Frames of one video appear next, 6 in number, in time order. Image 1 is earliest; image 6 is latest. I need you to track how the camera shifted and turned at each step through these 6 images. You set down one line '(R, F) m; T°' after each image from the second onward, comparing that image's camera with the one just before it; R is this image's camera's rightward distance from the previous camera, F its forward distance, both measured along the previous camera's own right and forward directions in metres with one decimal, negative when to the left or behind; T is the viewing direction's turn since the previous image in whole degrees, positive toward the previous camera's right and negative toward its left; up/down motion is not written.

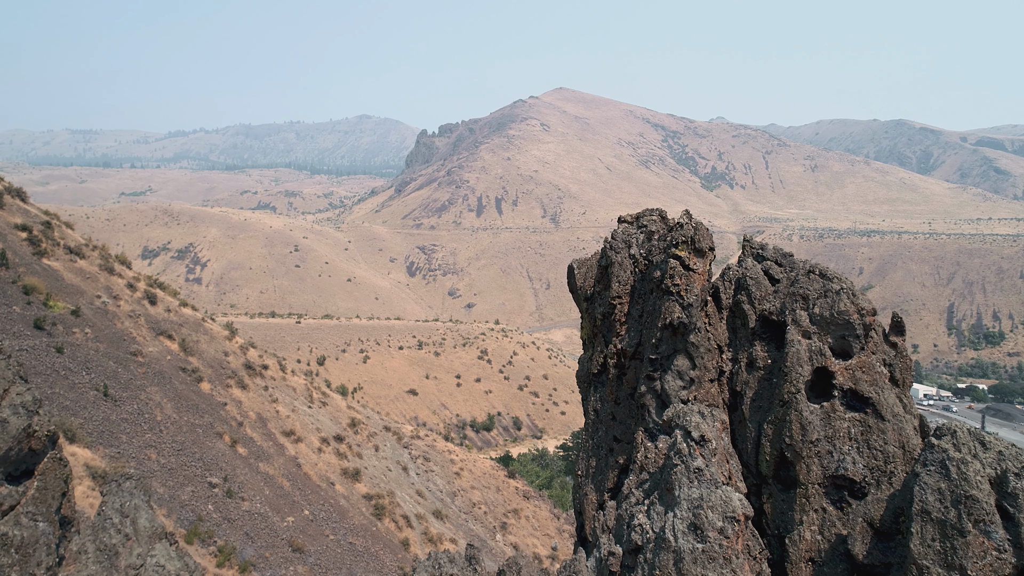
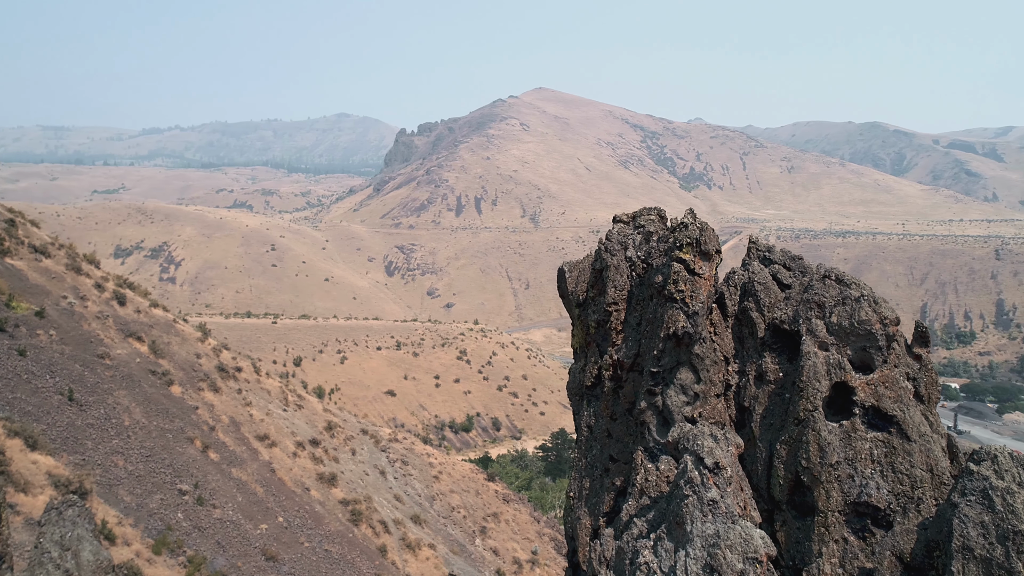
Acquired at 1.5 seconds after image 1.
(-0.1, +0.9) m; +2°
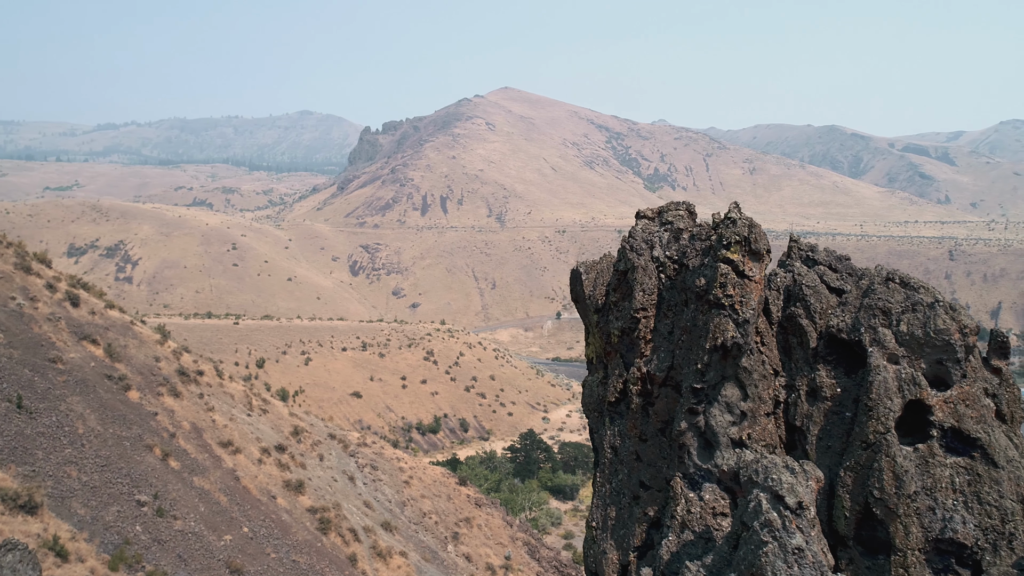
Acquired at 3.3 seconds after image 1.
(-0.7, +1.2) m; +3°
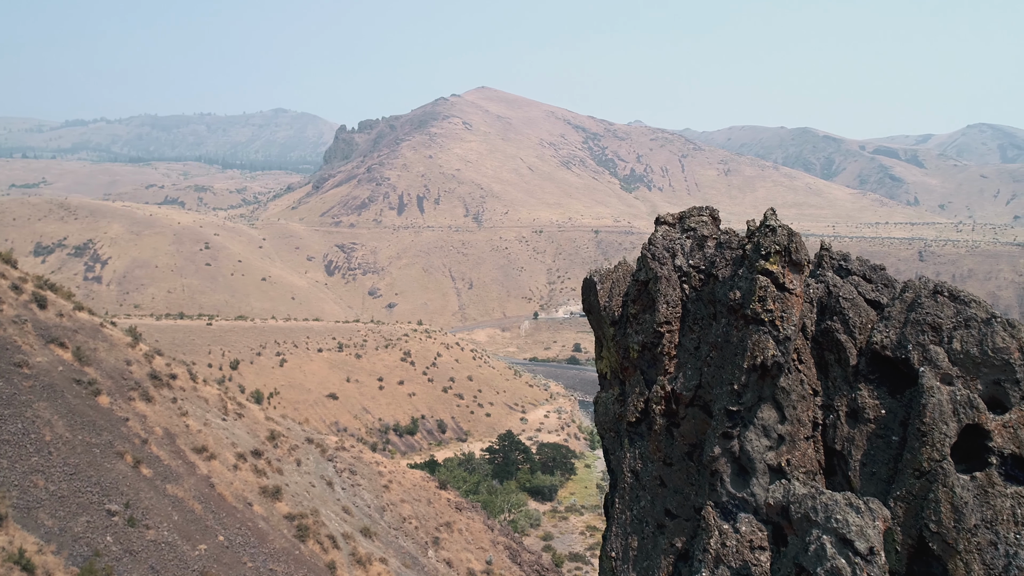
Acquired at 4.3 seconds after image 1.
(-0.4, +0.7) m; +2°
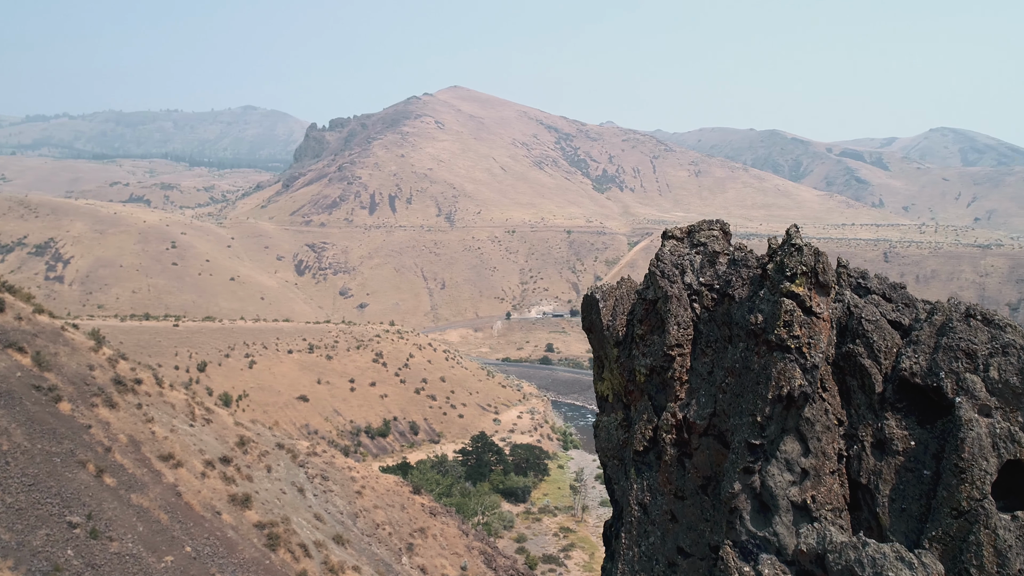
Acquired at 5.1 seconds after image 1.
(-0.3, +0.6) m; +2°
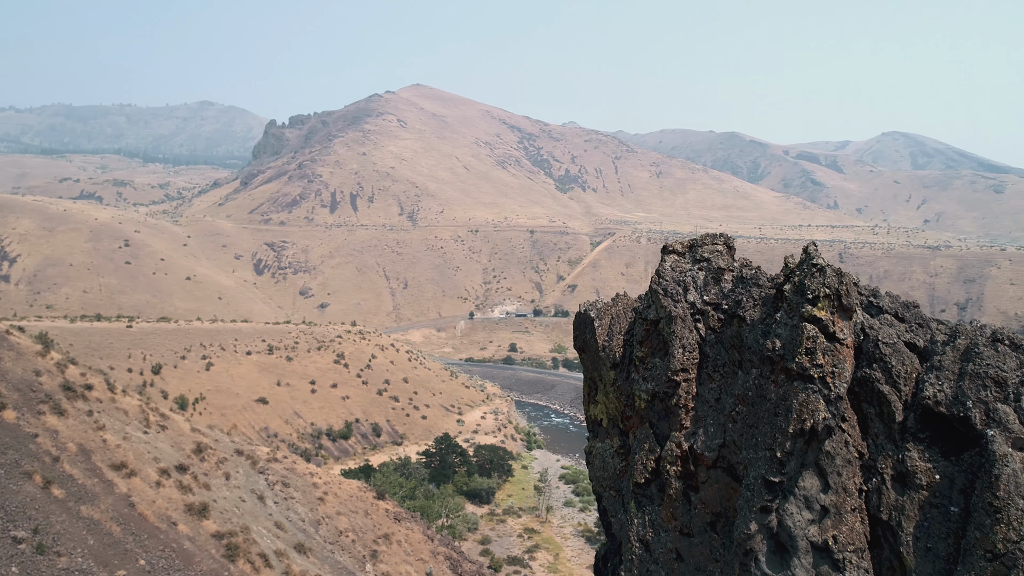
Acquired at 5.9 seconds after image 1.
(-0.3, +0.7) m; +3°
